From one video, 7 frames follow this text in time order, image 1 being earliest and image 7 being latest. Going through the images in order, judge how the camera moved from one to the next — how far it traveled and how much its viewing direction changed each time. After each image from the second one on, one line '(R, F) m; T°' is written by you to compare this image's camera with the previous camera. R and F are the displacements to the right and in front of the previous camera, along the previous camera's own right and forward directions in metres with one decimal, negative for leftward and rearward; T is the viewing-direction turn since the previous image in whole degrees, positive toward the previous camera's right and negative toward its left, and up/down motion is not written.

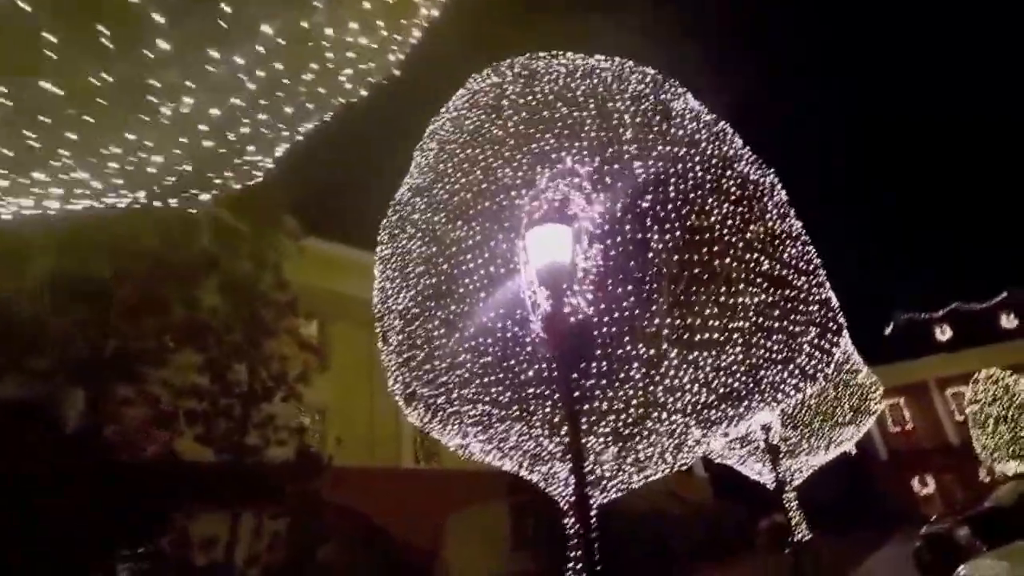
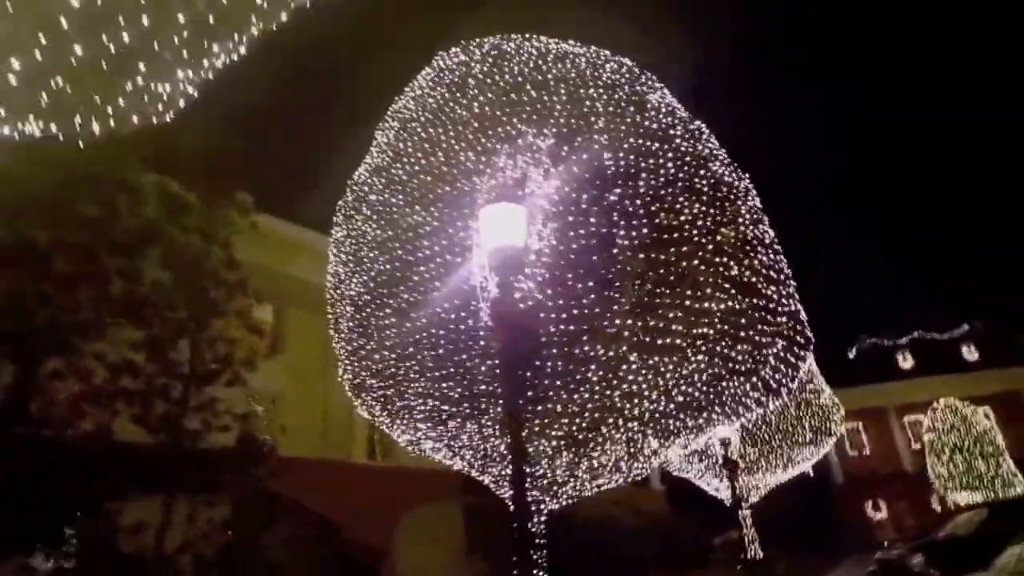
(+0.2, +0.4) m; +2°
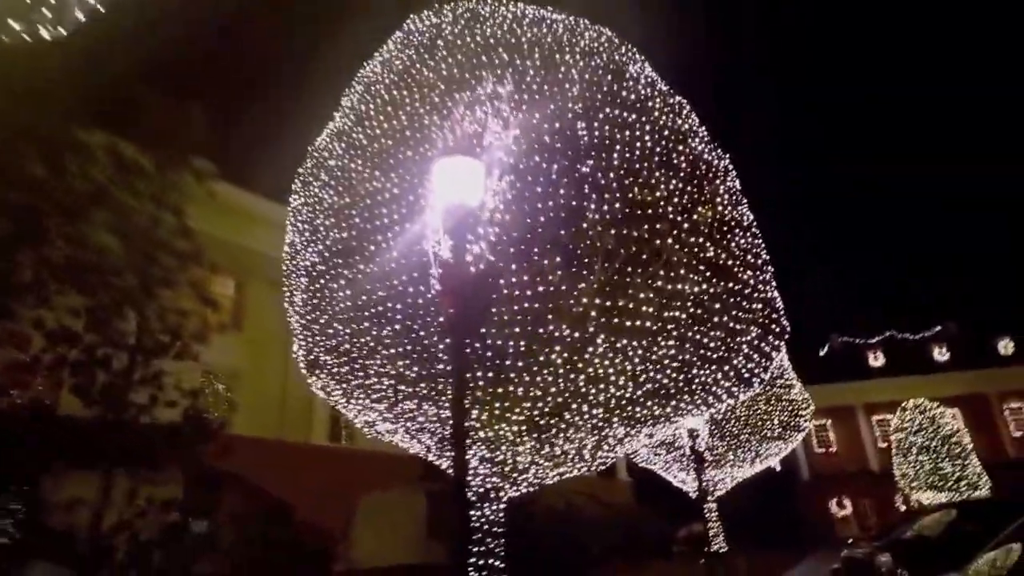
(+0.1, +0.4) m; +2°
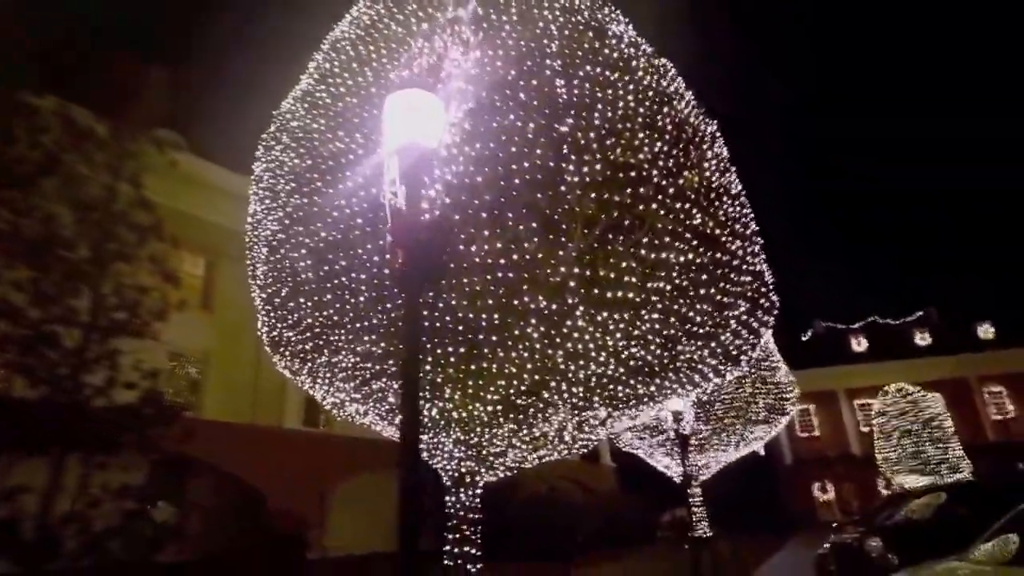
(+0.1, +0.5) m; +1°
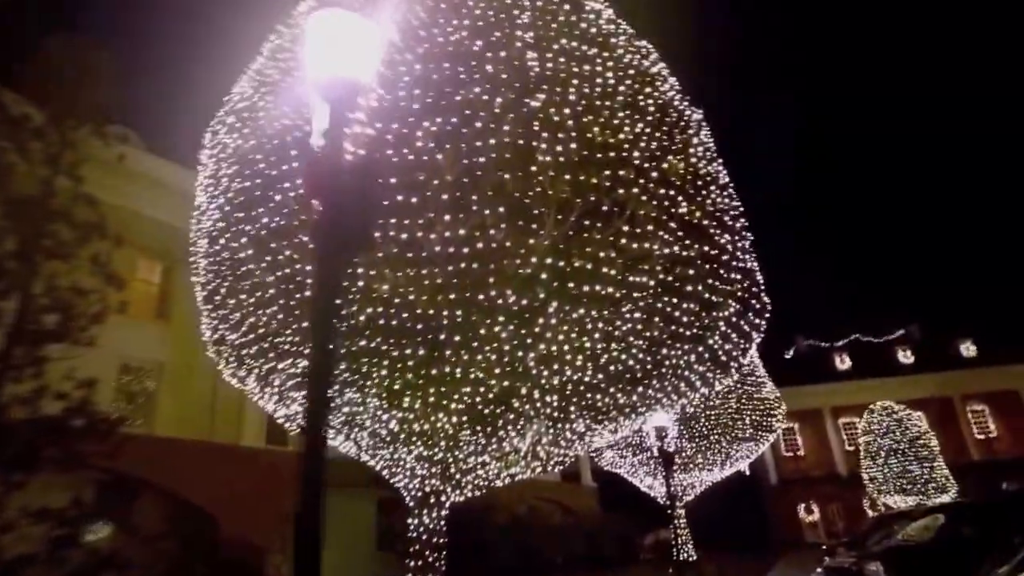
(+0.1, +0.7) m; +1°
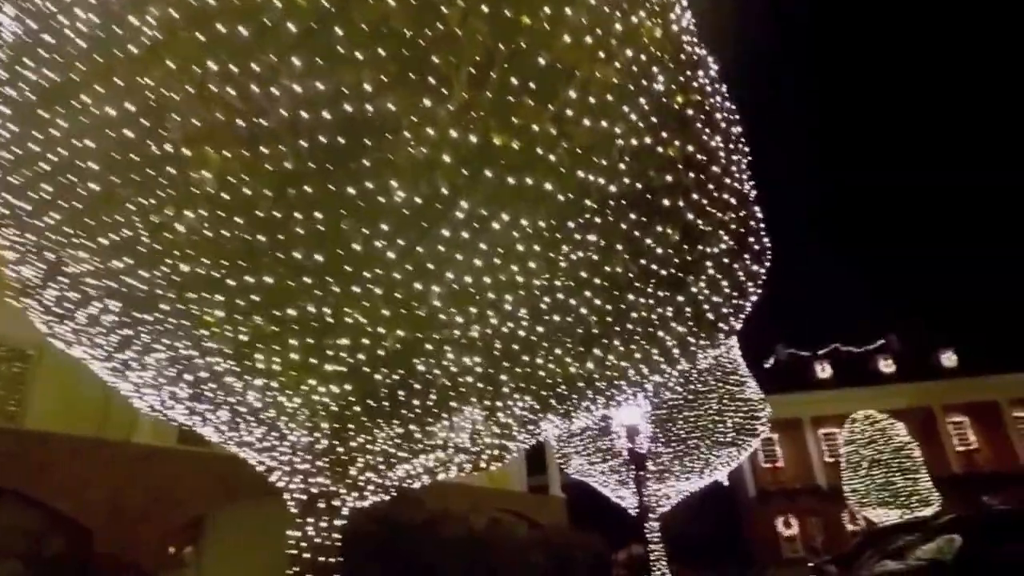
(+0.4, +1.9) m; +2°
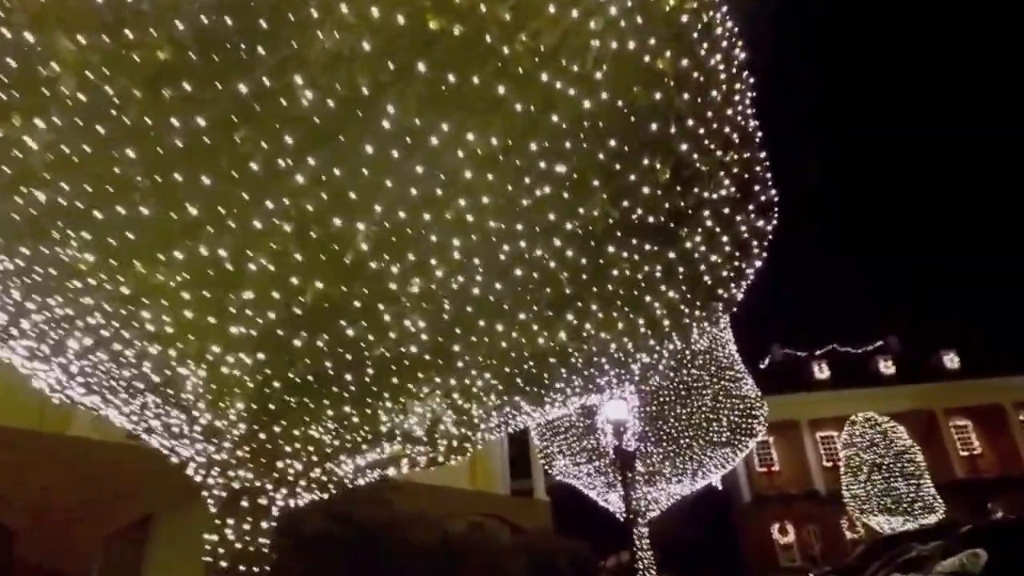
(+0.2, +0.8) m; 0°
